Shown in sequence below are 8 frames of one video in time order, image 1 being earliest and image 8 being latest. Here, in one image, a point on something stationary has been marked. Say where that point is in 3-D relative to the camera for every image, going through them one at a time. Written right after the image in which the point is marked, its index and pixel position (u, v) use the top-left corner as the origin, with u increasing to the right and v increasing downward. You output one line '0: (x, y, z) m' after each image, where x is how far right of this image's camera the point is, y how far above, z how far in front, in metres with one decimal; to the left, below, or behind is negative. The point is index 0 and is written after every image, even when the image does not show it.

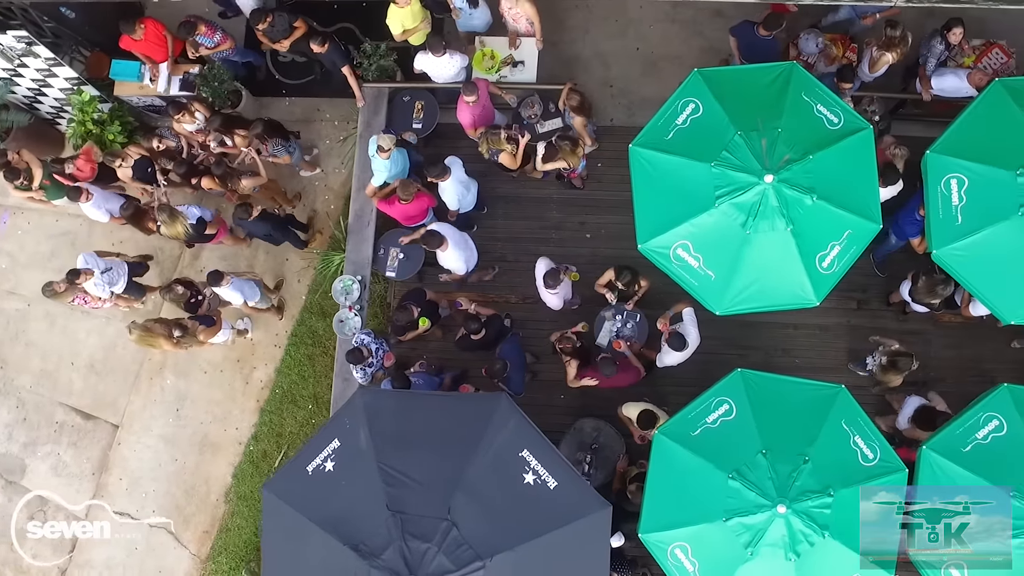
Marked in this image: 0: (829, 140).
0: (+1.8, +0.9, +4.7) m
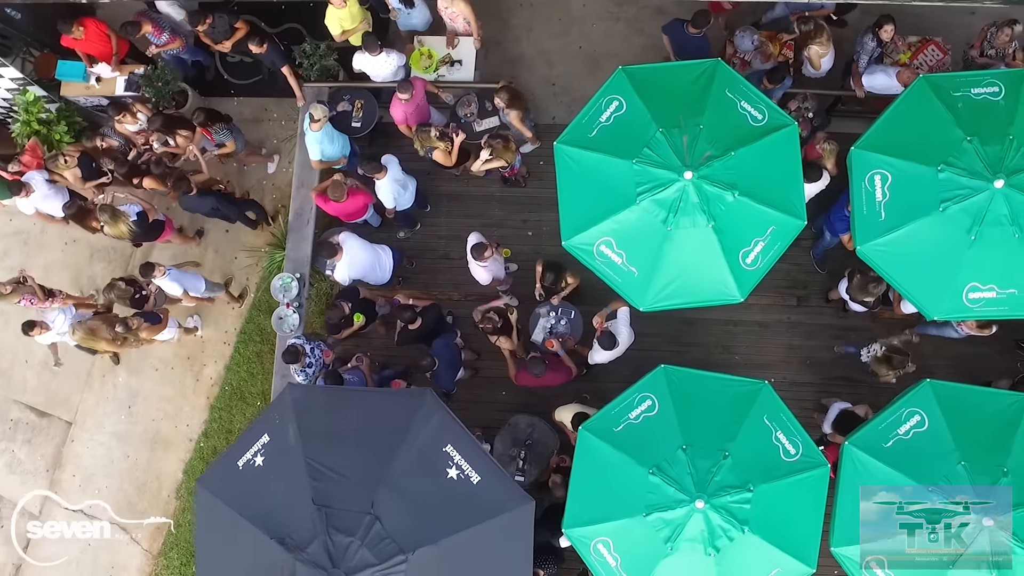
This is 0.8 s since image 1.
0: (+1.4, +0.9, +4.8) m
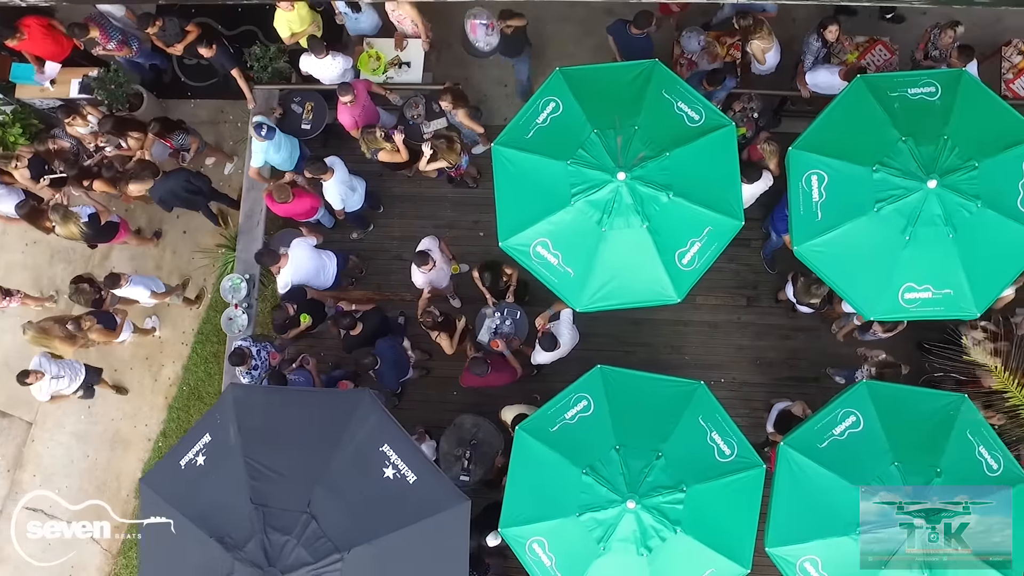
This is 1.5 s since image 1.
0: (+1.0, +0.9, +4.8) m
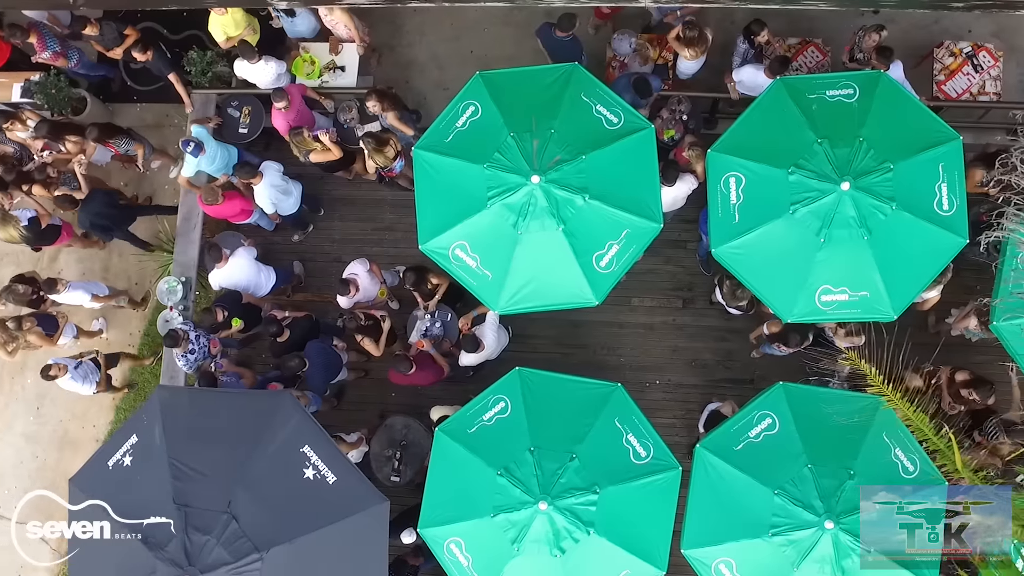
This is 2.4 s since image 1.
0: (+0.5, +0.9, +4.8) m
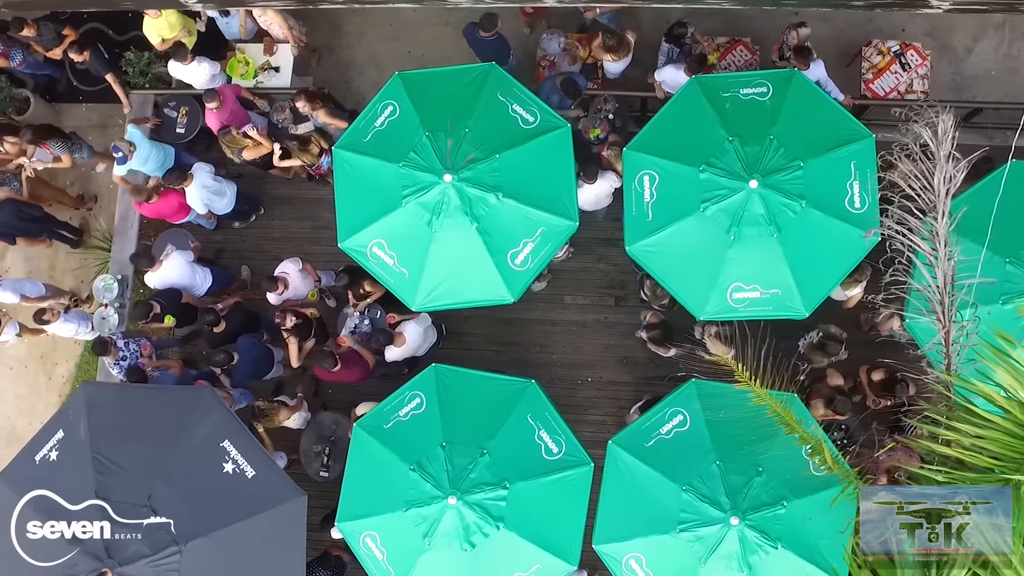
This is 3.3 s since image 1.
0: (0.0, +0.9, +4.8) m
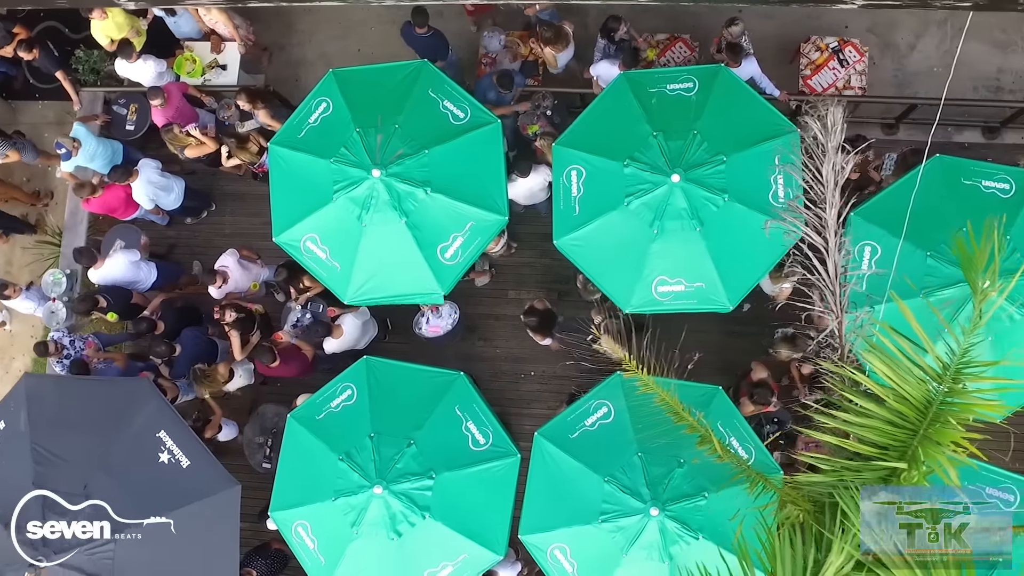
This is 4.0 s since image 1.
0: (-0.4, +0.9, +4.9) m
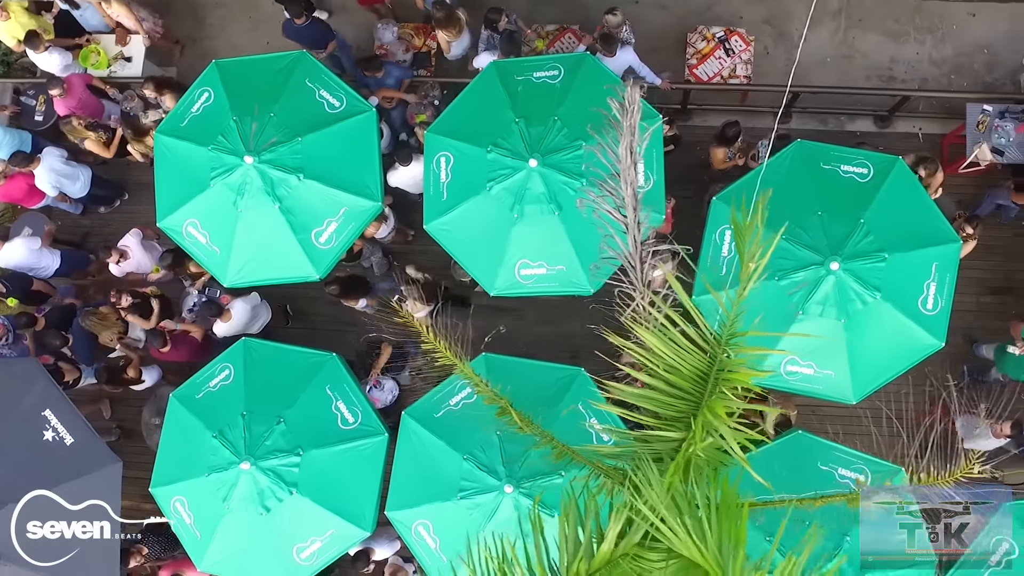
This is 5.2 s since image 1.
0: (-1.2, +1.0, +5.0) m
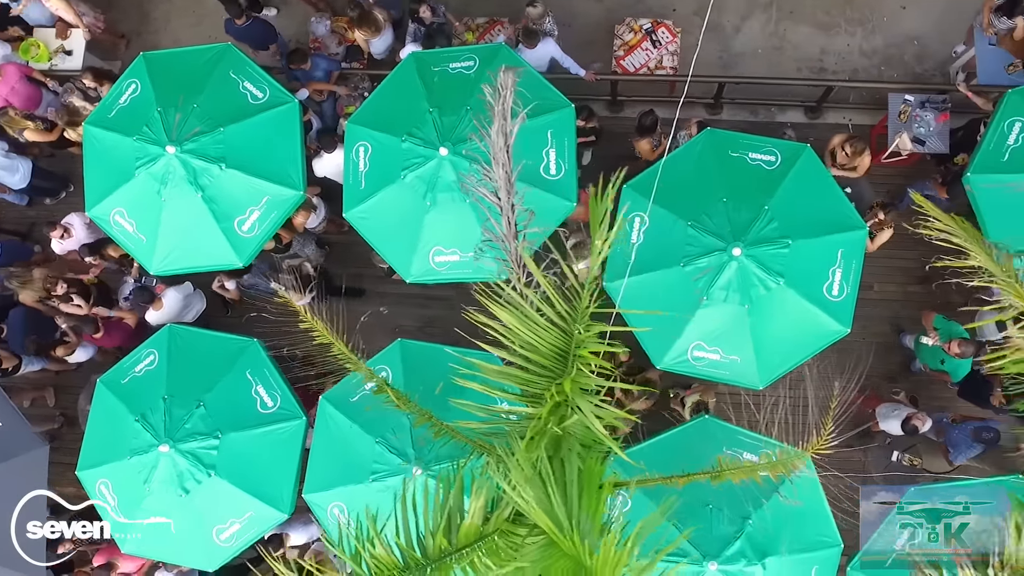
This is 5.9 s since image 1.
0: (-1.7, +1.1, +5.1) m
